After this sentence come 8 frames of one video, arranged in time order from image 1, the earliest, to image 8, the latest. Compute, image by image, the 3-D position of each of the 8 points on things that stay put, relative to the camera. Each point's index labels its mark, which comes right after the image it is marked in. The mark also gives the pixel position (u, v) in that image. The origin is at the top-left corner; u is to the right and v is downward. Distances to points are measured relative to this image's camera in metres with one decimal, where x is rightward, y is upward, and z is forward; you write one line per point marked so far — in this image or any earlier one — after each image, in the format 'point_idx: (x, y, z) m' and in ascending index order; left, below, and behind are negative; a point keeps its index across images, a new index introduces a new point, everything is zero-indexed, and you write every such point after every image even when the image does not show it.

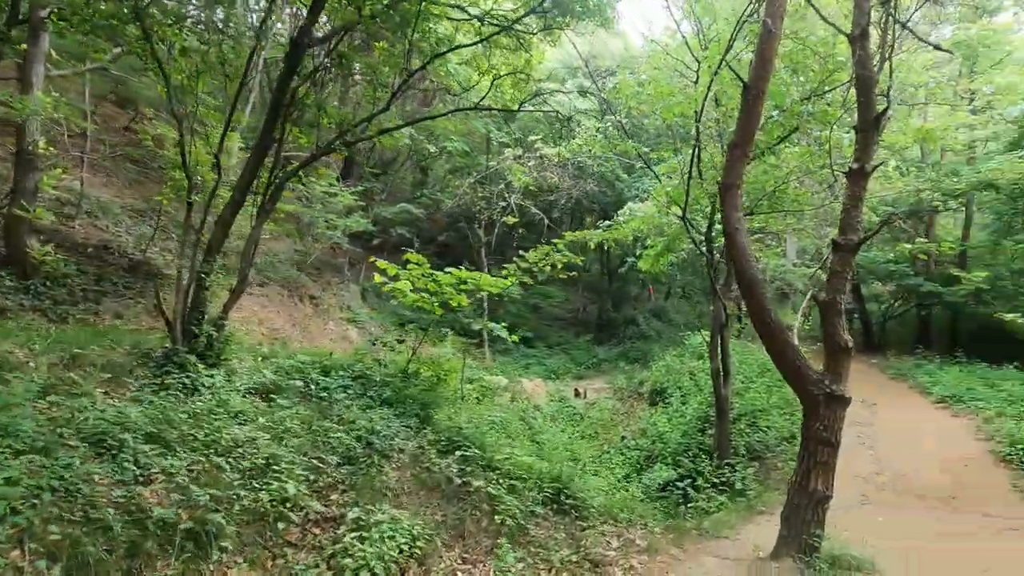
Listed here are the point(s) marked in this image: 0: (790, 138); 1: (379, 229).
0: (+5.1, +2.8, +9.9) m
1: (-4.8, +2.1, +19.3) m
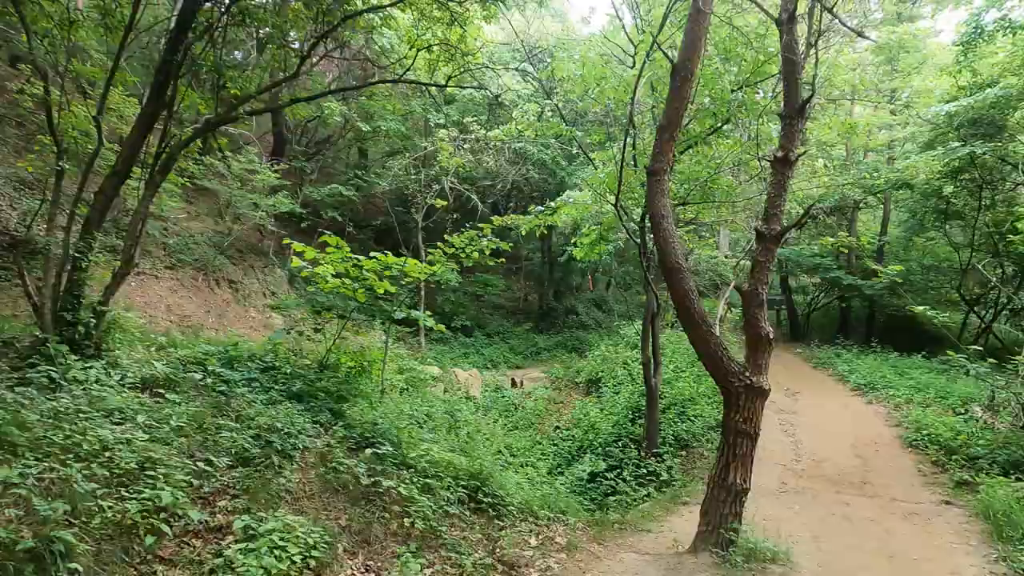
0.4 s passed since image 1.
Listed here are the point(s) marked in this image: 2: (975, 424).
0: (+3.9, +2.9, +9.8) m
1: (-6.9, +2.6, +18.3) m
2: (+8.7, -2.6, +10.1) m
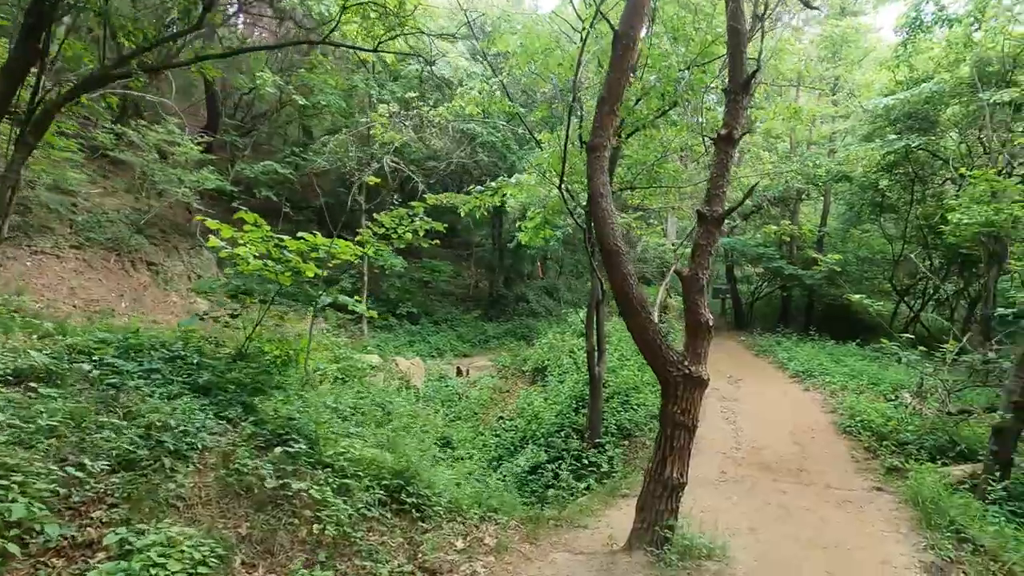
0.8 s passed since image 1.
0: (+2.8, +3.2, +9.6) m
1: (-8.6, +3.1, +17.1) m
2: (+7.6, -2.4, +10.3) m
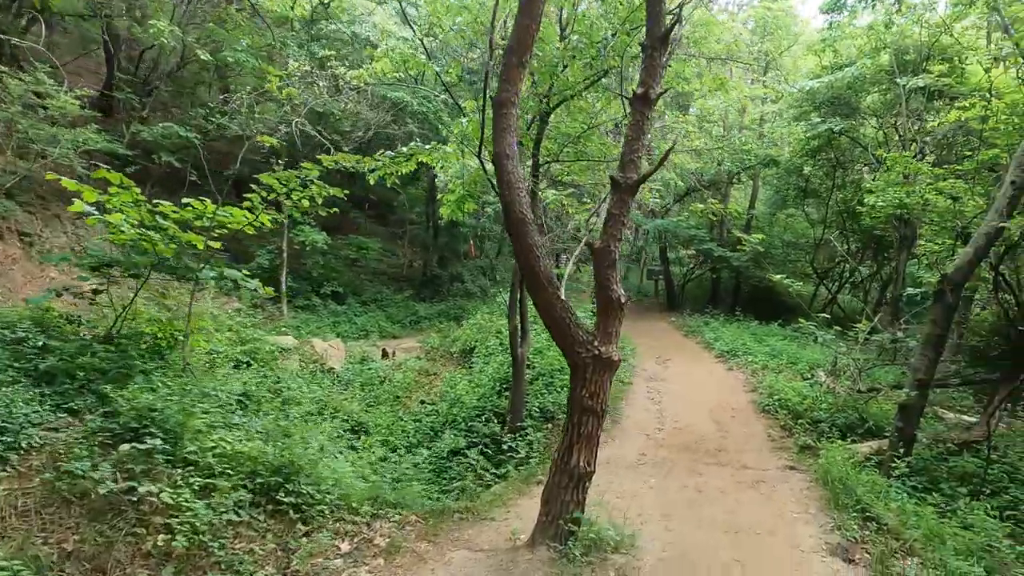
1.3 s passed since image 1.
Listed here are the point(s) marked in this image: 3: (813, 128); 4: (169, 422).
0: (+1.4, +3.6, +9.1) m
1: (-10.7, +3.9, +15.4) m
2: (+6.0, -2.0, +10.5) m
3: (+8.5, +4.5, +15.2) m
4: (-3.4, -1.3, +5.3) m
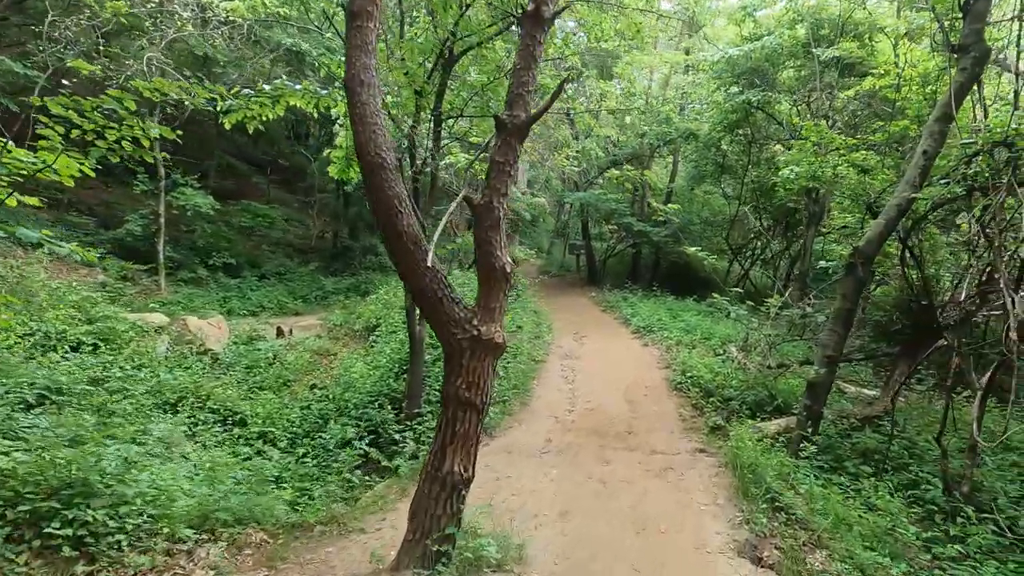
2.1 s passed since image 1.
0: (-0.1, +4.0, +8.1) m
1: (-13.0, +4.6, +12.7) m
2: (+4.2, -1.5, +10.3) m
3: (+6.1, +5.2, +15.0) m
4: (-4.5, -1.1, +3.9) m
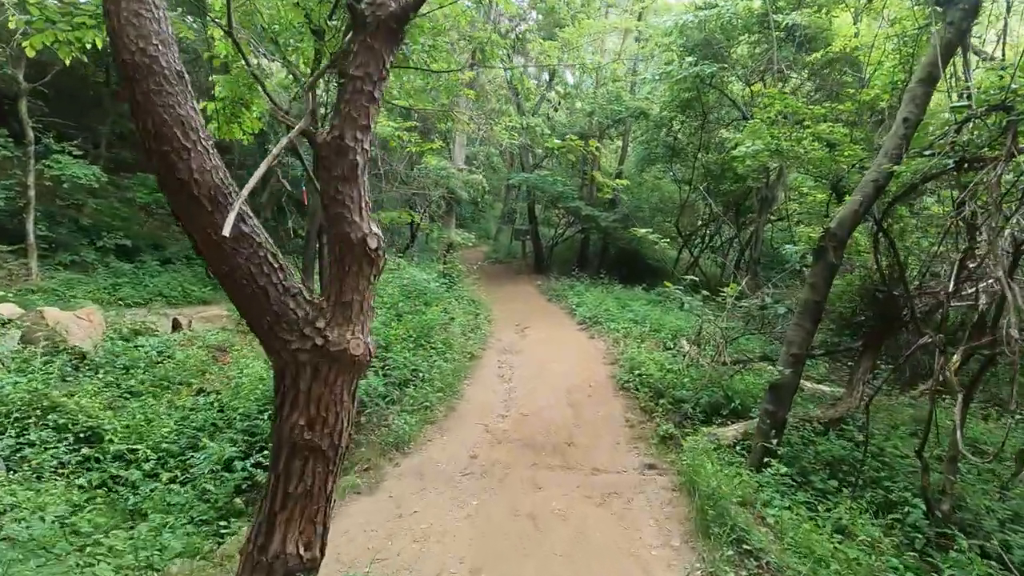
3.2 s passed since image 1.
0: (-1.1, +4.2, +6.6) m
1: (-14.4, +4.9, +10.0) m
2: (+3.0, -1.3, +9.3) m
3: (+4.5, +5.6, +14.0) m
4: (-5.1, -1.0, +2.1) m
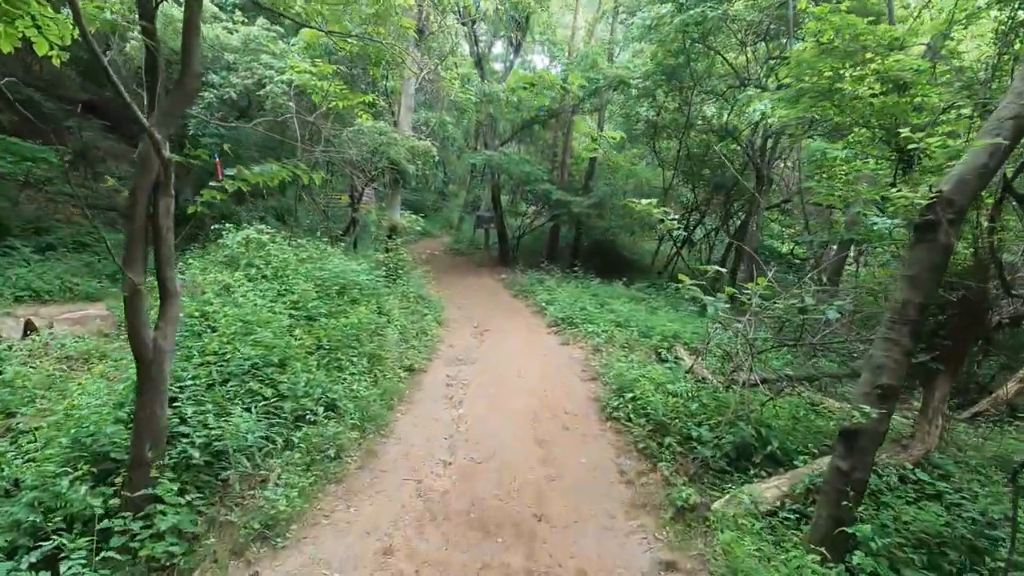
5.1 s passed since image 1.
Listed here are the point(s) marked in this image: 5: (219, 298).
0: (-1.6, +4.2, +4.0) m
1: (-15.0, +5.1, +6.7) m
2: (+2.3, -1.2, +7.1) m
3: (+3.6, +5.7, +11.8) m
4: (-5.3, -1.0, -0.6) m
5: (-4.0, -0.2, +7.4) m
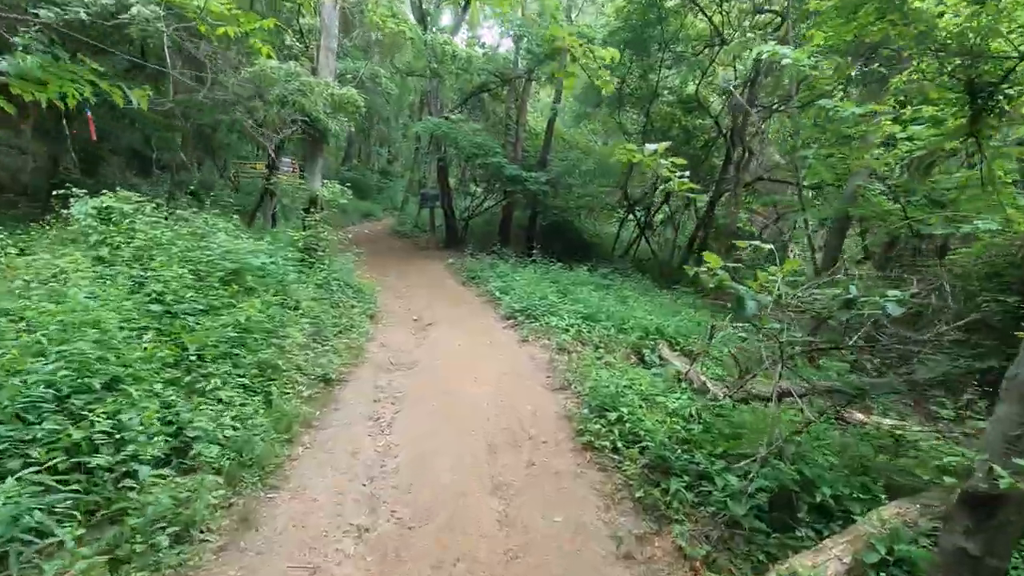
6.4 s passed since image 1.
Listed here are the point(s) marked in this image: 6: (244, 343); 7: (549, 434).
0: (-1.8, +4.3, +1.9) m
1: (-15.4, +5.1, +3.3) m
2: (+1.8, -1.1, +5.5) m
3: (+2.6, +5.9, +10.1) m
4: (-5.1, -1.0, -2.9) m
5: (-4.6, 0.0, +5.2) m
6: (-2.7, -0.6, +5.5) m
7: (+0.4, -1.4, +5.3) m
